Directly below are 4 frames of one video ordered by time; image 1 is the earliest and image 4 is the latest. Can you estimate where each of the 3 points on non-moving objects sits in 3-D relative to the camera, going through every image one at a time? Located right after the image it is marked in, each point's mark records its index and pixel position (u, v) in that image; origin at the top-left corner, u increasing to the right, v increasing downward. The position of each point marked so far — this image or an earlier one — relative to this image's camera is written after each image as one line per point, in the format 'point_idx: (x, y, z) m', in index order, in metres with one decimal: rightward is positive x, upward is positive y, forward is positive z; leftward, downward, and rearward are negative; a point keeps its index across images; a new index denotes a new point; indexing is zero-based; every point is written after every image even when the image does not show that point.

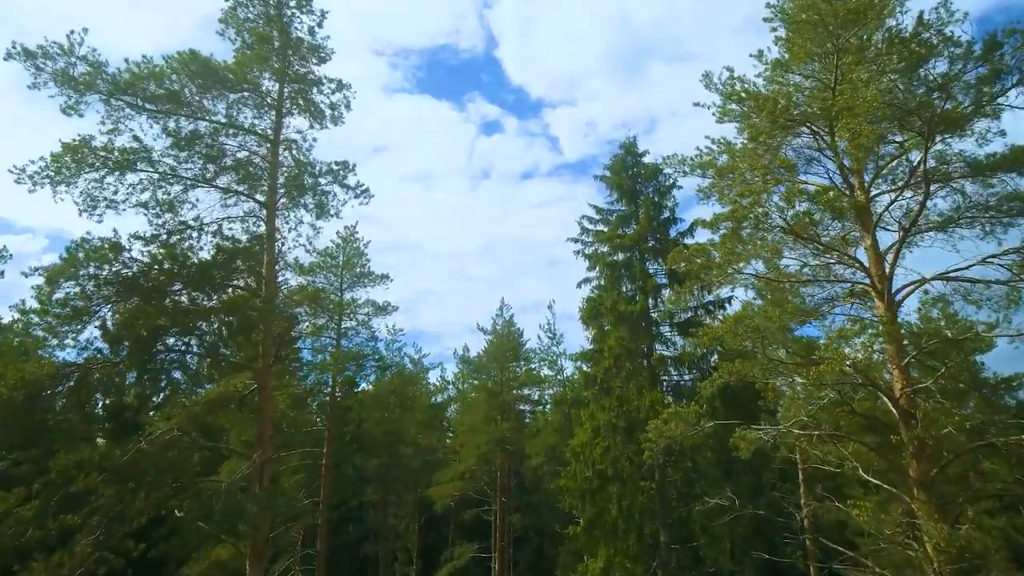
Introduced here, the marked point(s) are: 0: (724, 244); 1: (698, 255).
0: (+3.7, +0.7, +13.9) m
1: (+3.4, +0.6, +14.5) m
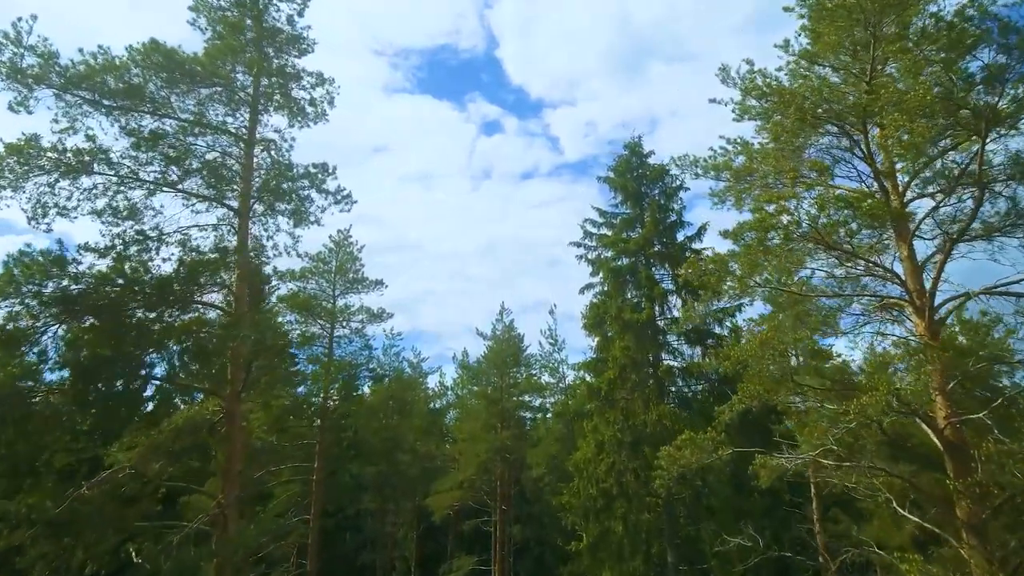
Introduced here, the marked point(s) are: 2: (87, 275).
0: (+3.7, +0.5, +12.6) m
1: (+3.4, +0.3, +13.2) m
2: (-5.8, +0.2, +10.9) m
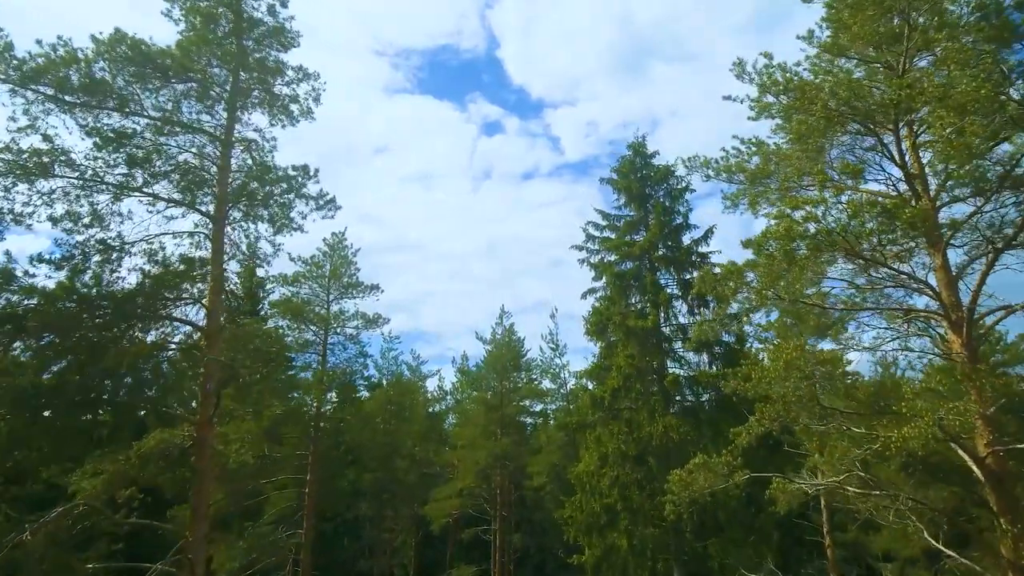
0: (+3.7, +0.3, +11.6) m
1: (+3.4, +0.2, +12.2) m
2: (-5.8, 0.0, +9.9) m
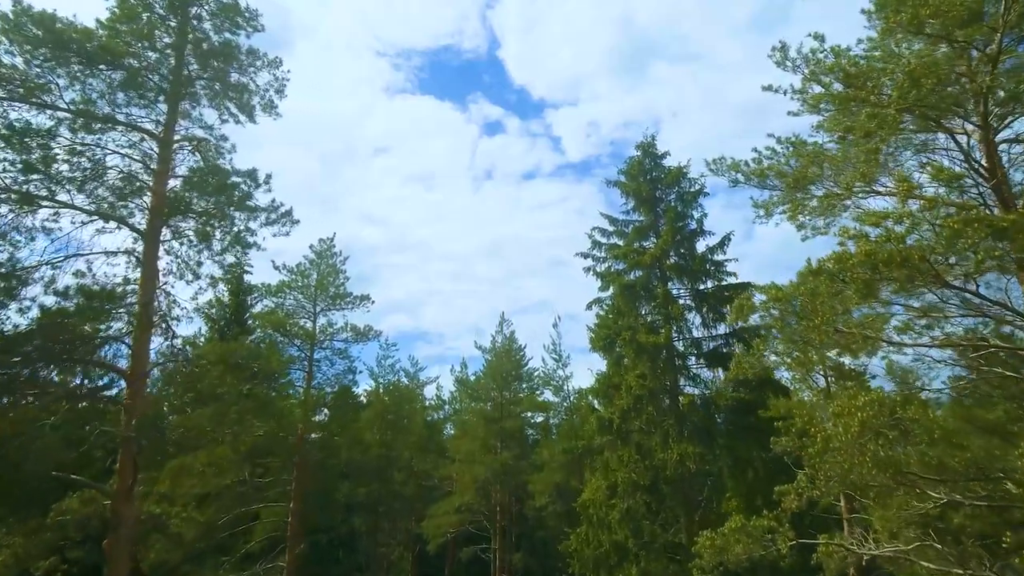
0: (+3.7, 0.0, +9.6) m
1: (+3.4, -0.2, +10.1) m
2: (-5.9, -0.4, +7.8) m
